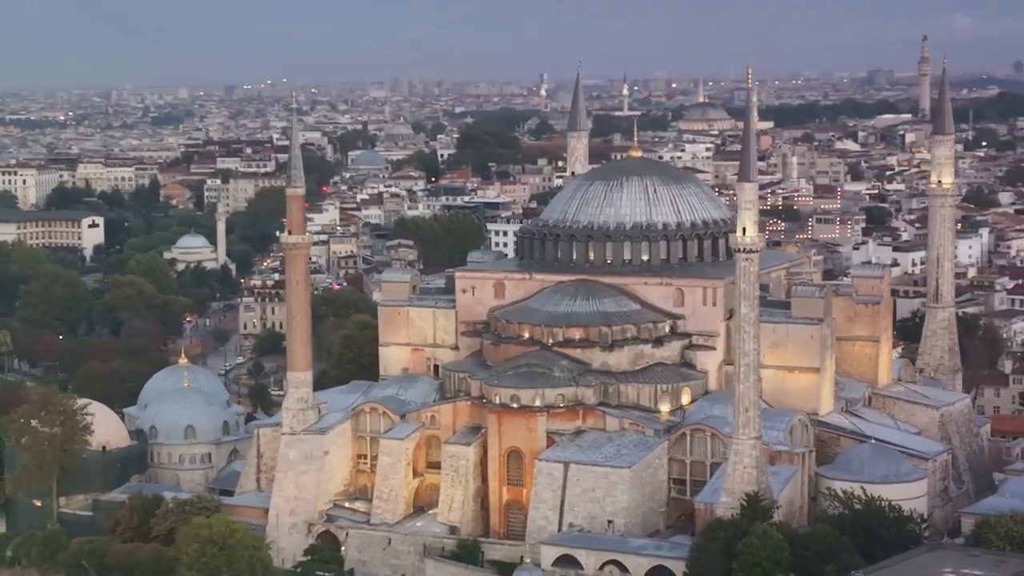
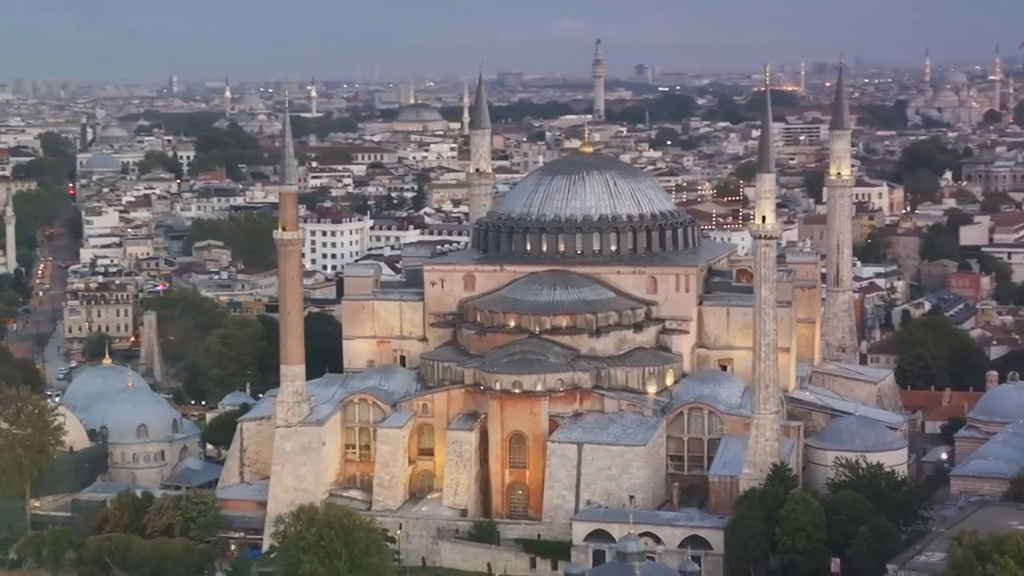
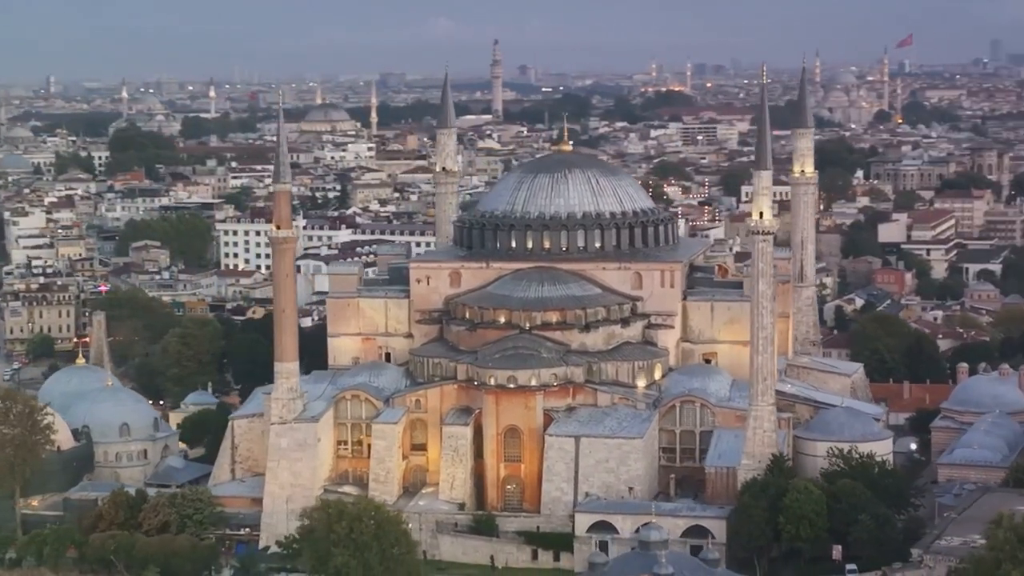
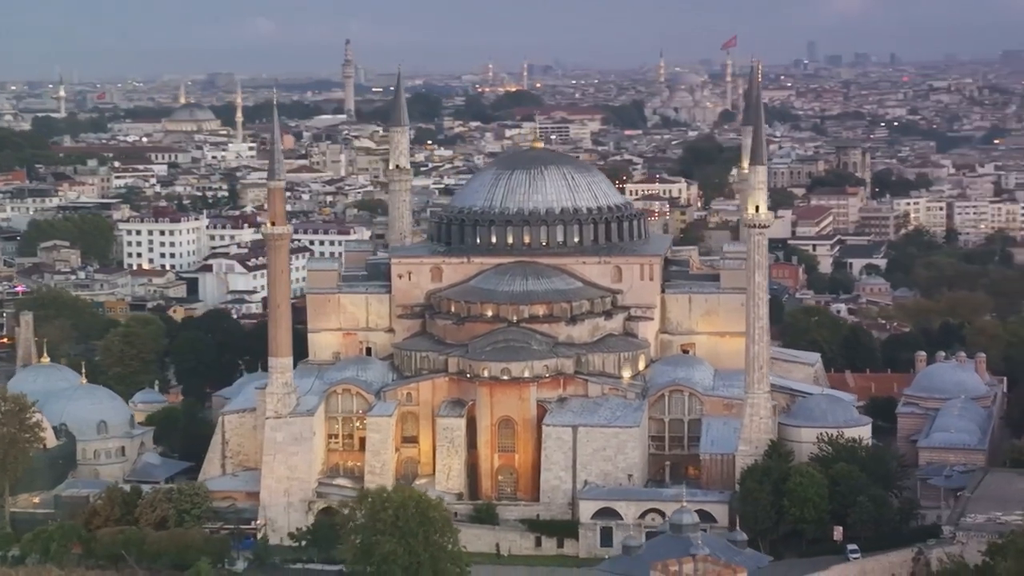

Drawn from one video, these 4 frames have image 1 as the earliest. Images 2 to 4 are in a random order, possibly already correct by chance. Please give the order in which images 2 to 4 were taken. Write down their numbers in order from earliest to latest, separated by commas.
2, 3, 4
